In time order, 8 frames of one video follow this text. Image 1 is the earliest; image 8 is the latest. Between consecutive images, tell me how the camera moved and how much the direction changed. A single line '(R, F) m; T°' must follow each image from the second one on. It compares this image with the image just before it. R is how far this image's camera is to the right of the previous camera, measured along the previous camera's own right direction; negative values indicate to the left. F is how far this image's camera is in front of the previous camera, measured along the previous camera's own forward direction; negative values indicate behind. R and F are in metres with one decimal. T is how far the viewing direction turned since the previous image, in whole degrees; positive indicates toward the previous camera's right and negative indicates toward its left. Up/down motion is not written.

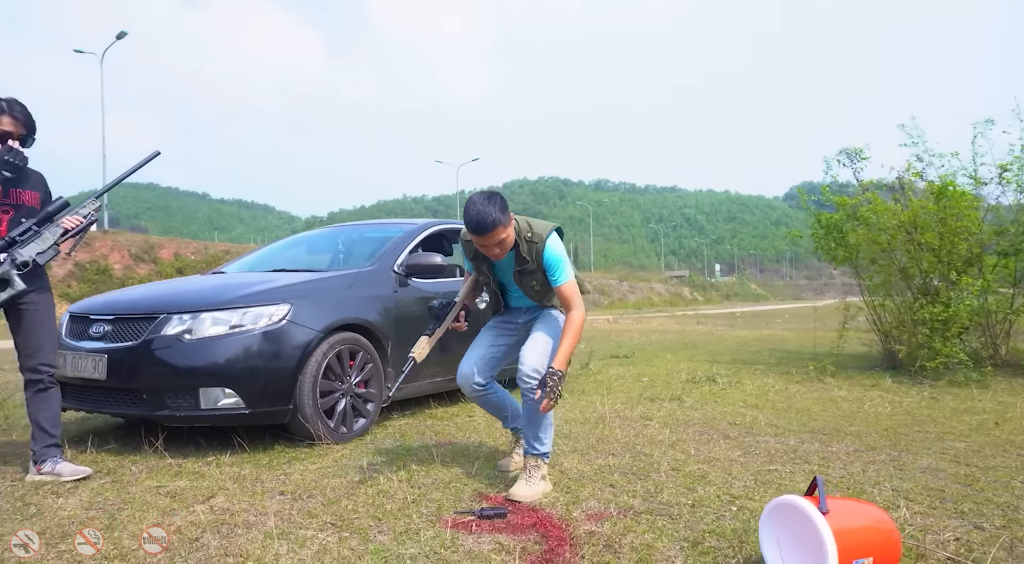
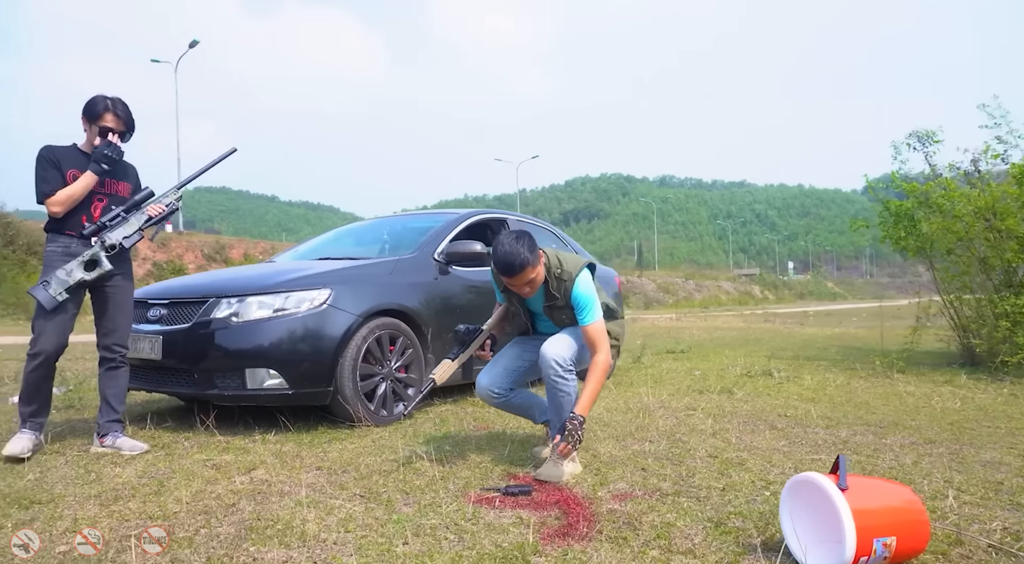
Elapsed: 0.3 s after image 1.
(+0.3, -0.1) m; -6°
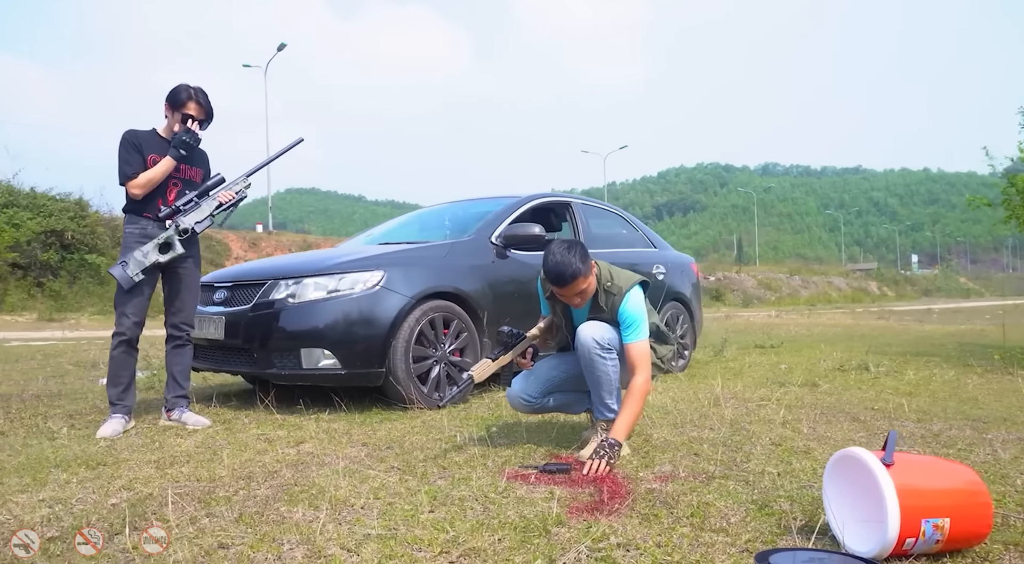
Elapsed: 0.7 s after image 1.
(+0.5, 0.0) m; -10°
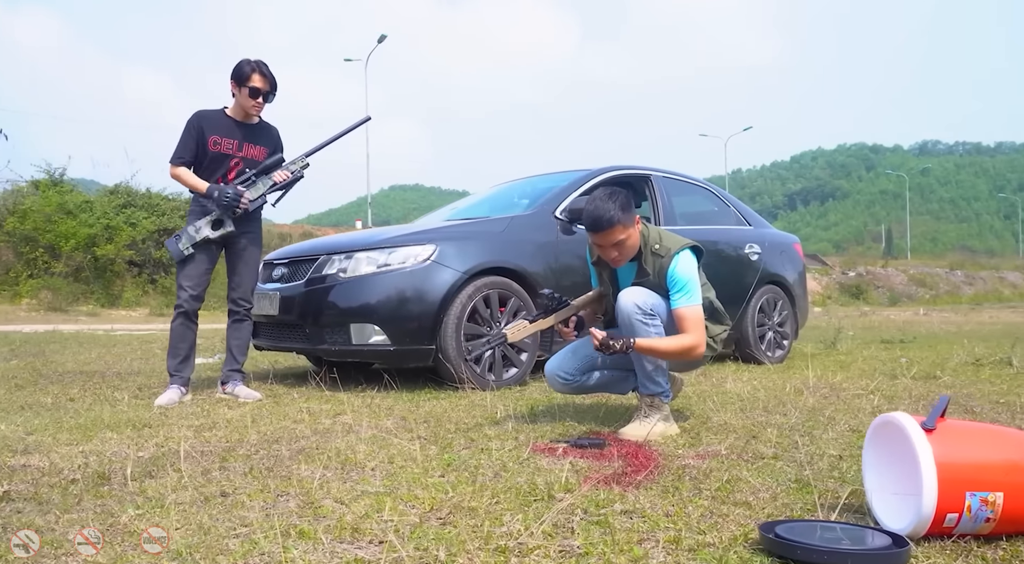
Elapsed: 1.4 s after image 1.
(+0.7, +0.2) m; -13°
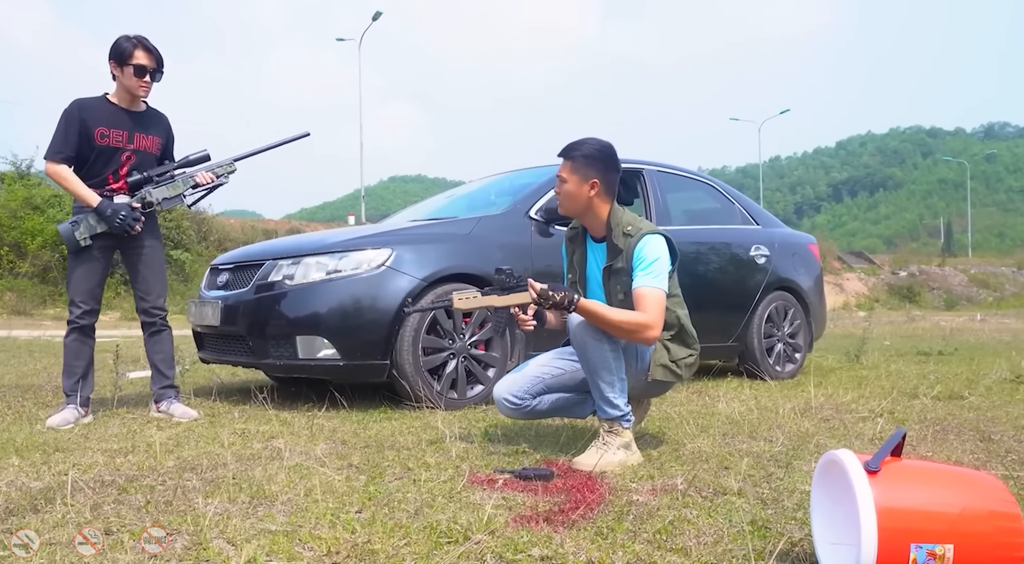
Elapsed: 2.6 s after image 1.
(+0.6, +0.4) m; -6°
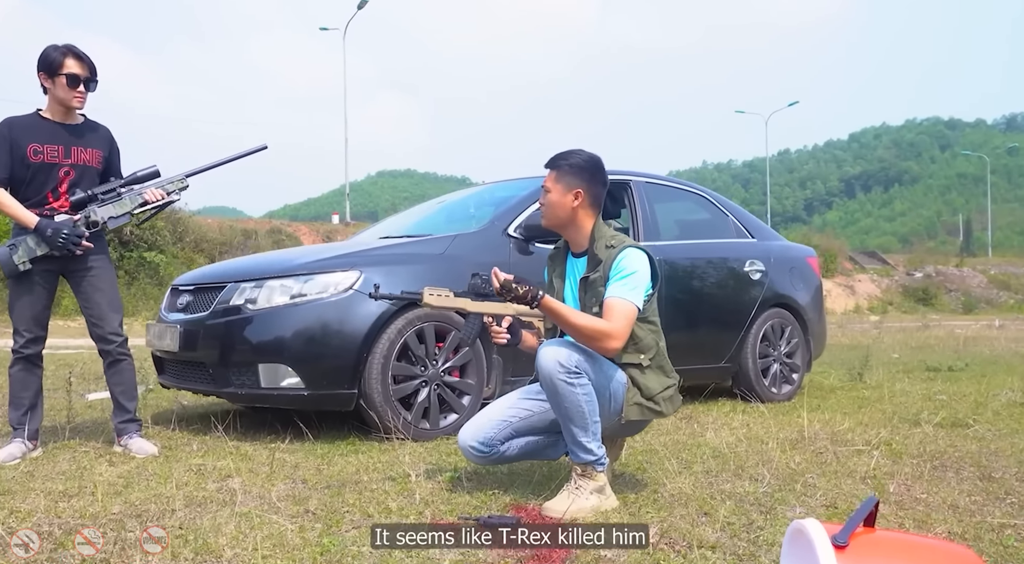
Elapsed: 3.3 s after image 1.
(+0.2, +0.2) m; -2°
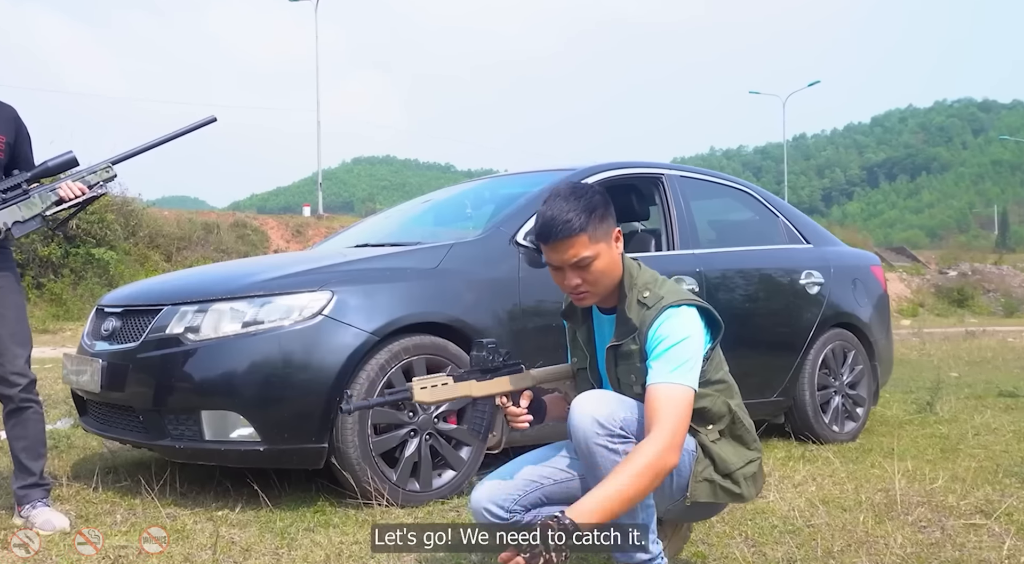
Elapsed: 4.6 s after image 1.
(-0.1, +0.8) m; +1°
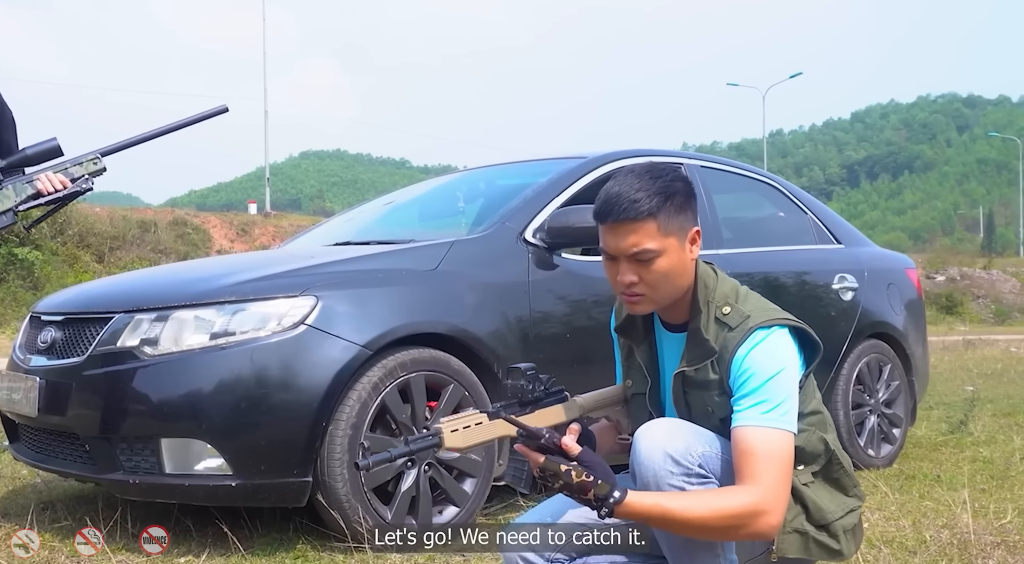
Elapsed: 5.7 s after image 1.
(-0.2, +0.4) m; +4°
